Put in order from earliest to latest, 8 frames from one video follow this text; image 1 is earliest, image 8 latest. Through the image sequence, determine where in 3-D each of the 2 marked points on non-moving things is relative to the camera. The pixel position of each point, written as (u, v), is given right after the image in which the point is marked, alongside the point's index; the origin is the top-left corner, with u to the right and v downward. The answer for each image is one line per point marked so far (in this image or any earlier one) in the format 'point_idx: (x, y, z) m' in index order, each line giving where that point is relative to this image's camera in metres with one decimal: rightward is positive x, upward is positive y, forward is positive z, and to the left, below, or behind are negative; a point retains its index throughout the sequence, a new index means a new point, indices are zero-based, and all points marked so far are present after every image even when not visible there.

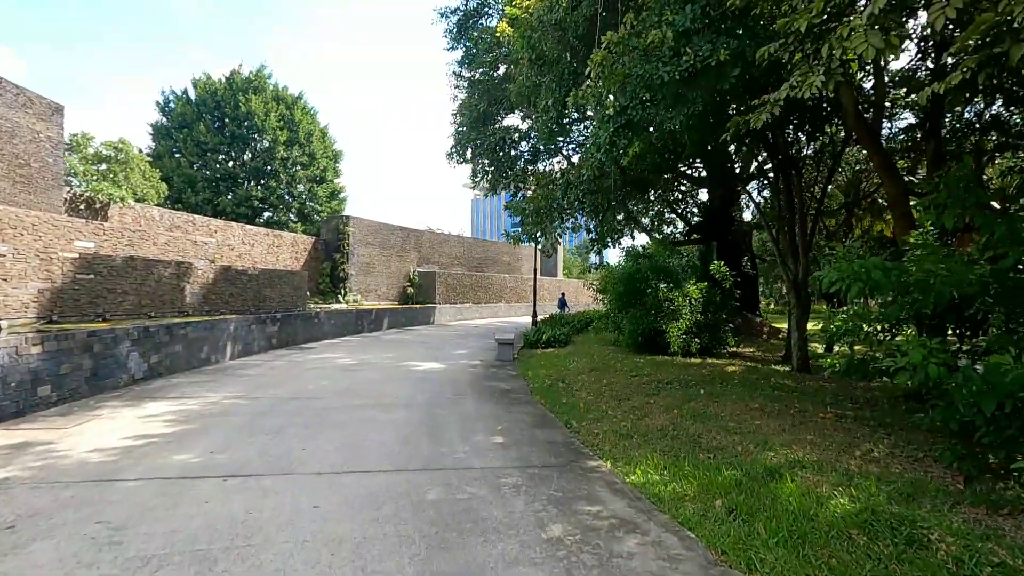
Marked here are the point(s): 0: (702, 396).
0: (+2.8, -1.6, +7.8) m
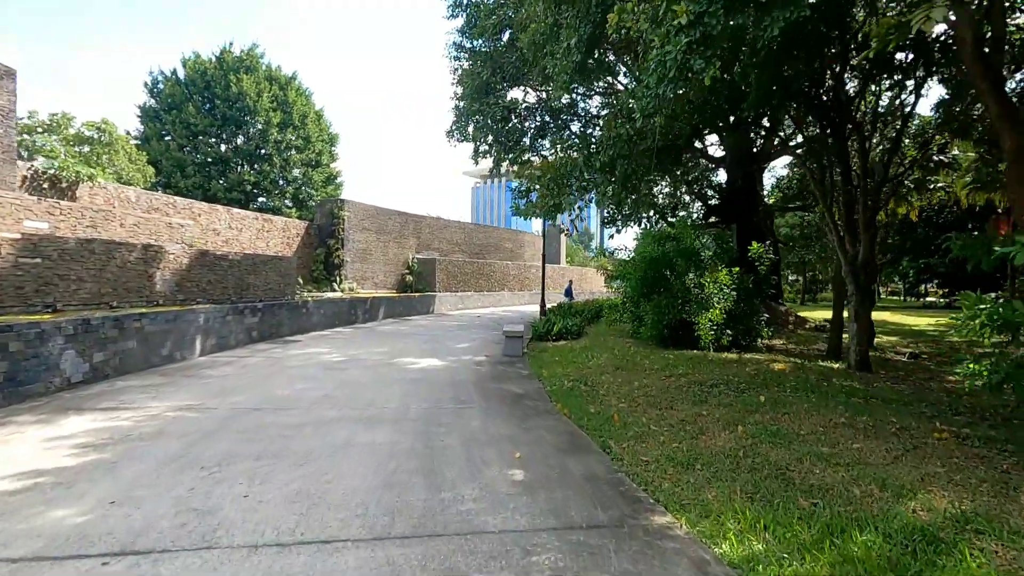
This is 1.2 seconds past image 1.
0: (+3.0, -1.4, +6.3) m
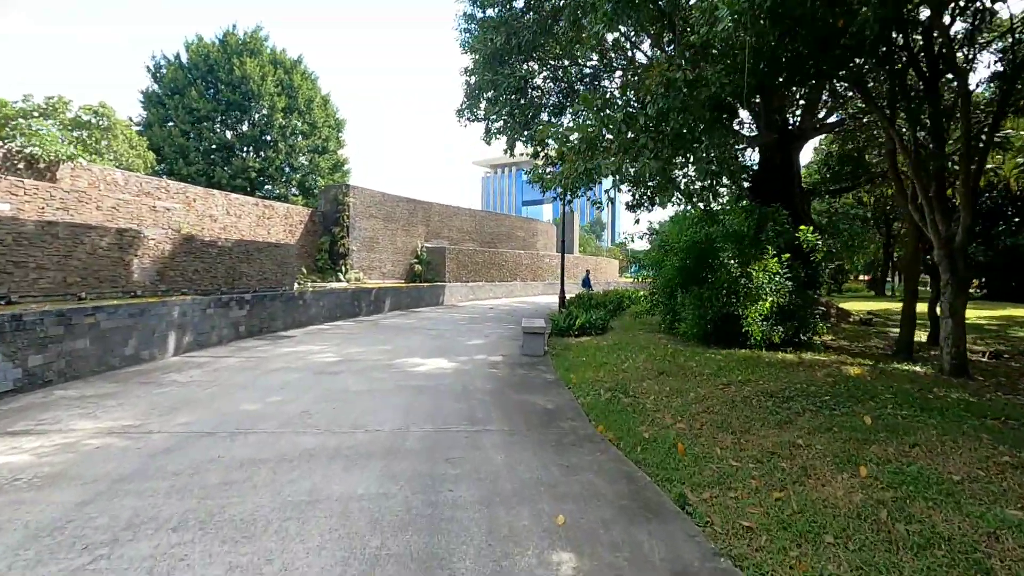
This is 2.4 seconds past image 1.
0: (+3.3, -1.3, +4.8) m
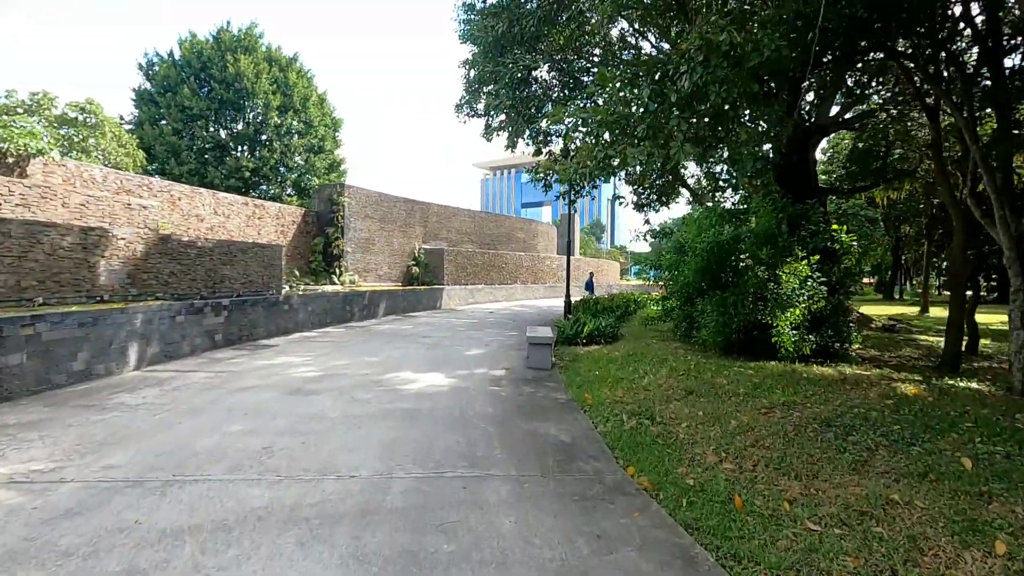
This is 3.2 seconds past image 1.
0: (+3.4, -1.4, +3.8) m
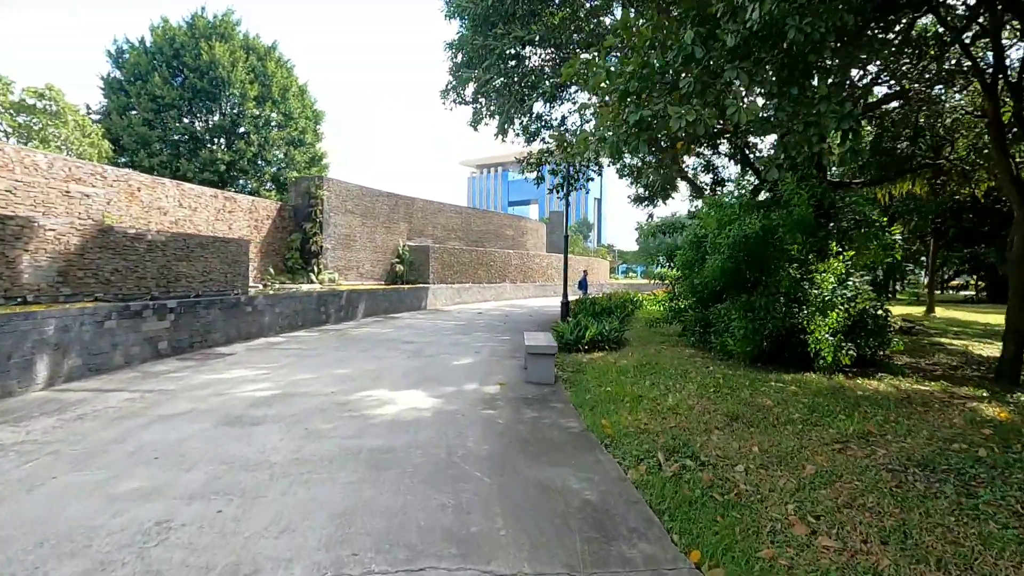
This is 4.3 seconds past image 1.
0: (+3.4, -1.4, +2.5) m
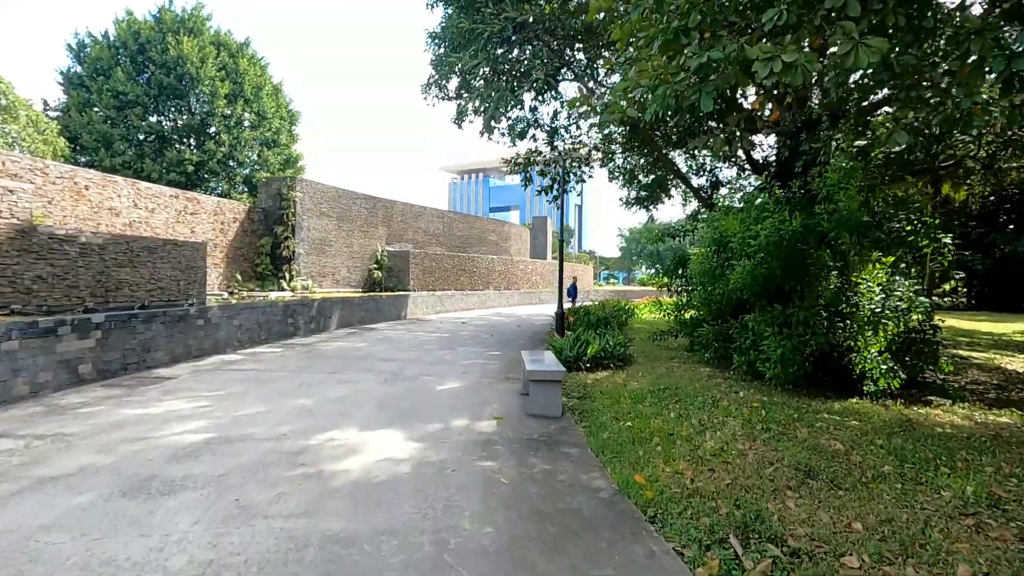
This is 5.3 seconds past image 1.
0: (+3.6, -1.5, +1.3) m
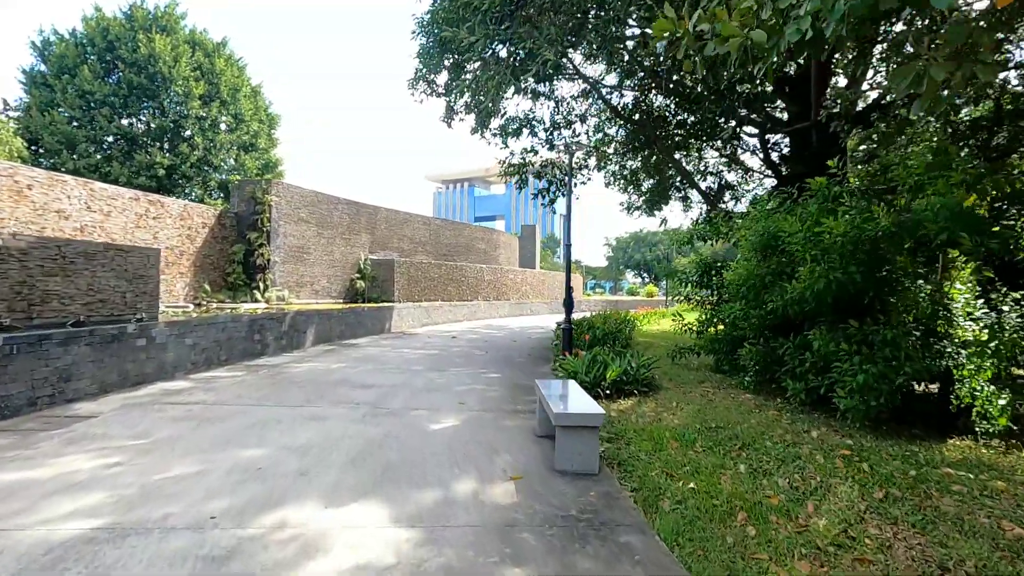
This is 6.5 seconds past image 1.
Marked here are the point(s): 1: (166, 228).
0: (+3.9, -1.5, -0.1) m
1: (-11.9, +2.1, +18.2) m
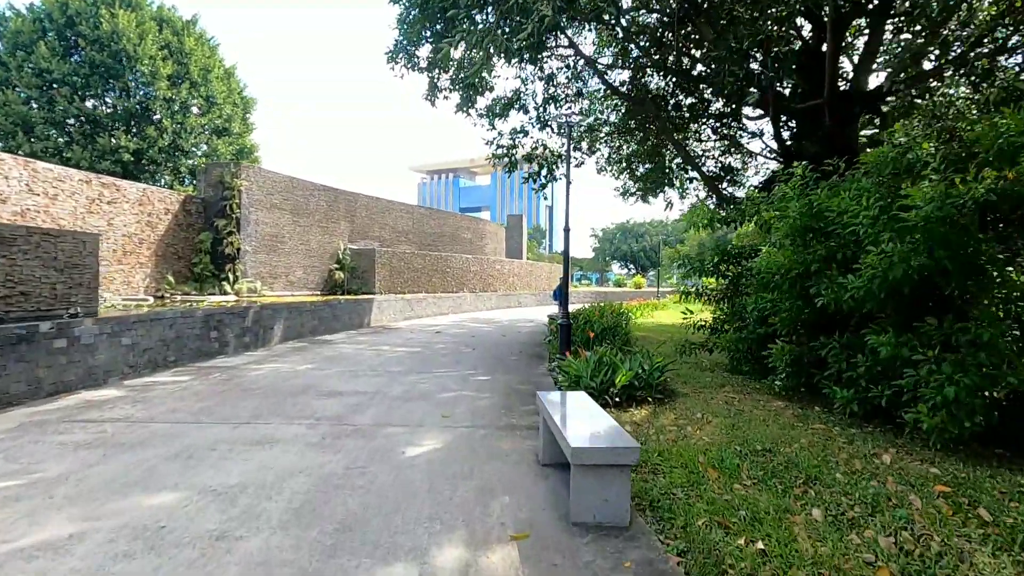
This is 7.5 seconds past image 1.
0: (+4.0, -1.5, -1.2) m
1: (-12.3, +2.4, +16.6) m
